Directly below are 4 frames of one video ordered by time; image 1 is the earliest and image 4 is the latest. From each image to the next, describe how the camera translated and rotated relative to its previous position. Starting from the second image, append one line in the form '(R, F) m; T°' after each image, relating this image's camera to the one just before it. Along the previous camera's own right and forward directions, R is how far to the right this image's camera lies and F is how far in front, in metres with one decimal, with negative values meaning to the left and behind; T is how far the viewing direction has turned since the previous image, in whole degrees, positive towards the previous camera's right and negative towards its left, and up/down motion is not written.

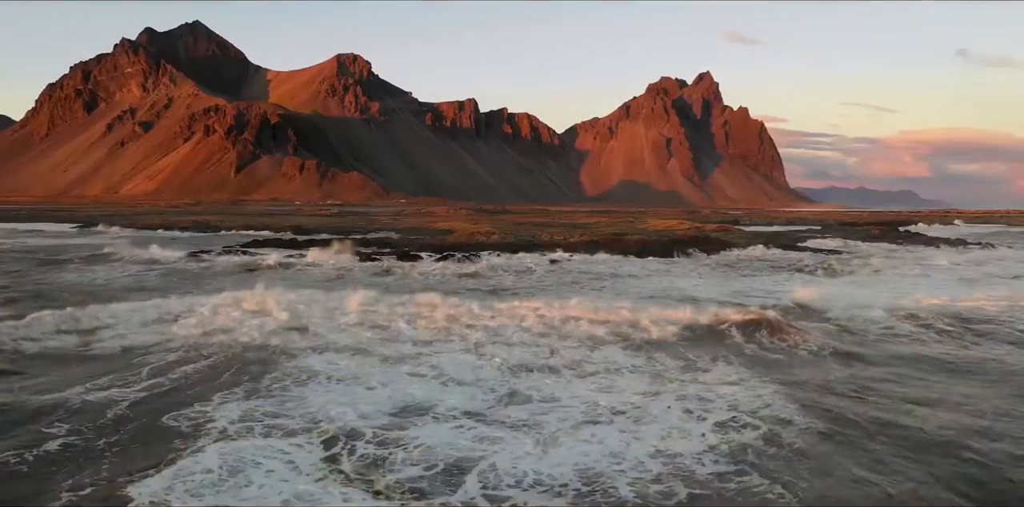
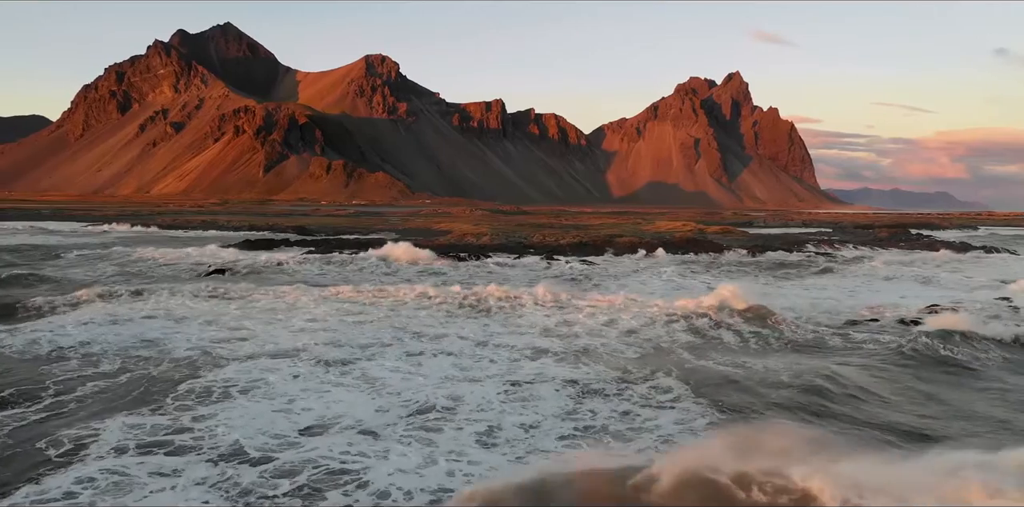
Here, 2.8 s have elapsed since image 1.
(+1.5, +0.7) m; -1°
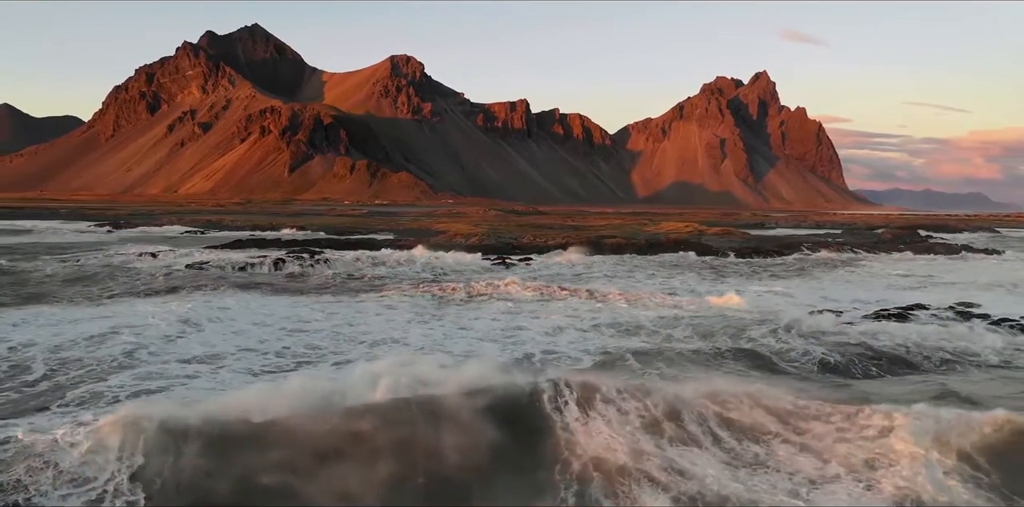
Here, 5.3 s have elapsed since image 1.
(+1.4, +0.5) m; -1°
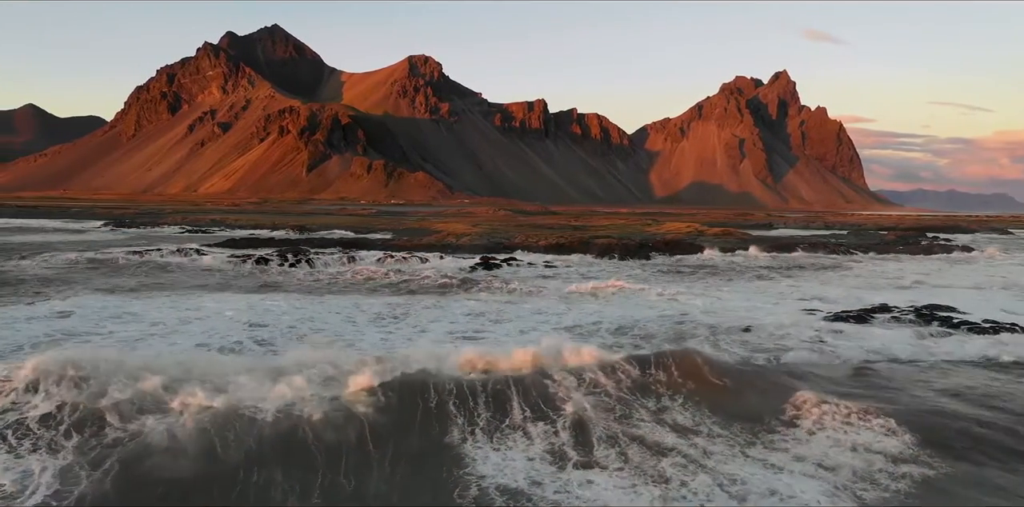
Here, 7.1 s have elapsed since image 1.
(+1.0, +0.3) m; -1°
